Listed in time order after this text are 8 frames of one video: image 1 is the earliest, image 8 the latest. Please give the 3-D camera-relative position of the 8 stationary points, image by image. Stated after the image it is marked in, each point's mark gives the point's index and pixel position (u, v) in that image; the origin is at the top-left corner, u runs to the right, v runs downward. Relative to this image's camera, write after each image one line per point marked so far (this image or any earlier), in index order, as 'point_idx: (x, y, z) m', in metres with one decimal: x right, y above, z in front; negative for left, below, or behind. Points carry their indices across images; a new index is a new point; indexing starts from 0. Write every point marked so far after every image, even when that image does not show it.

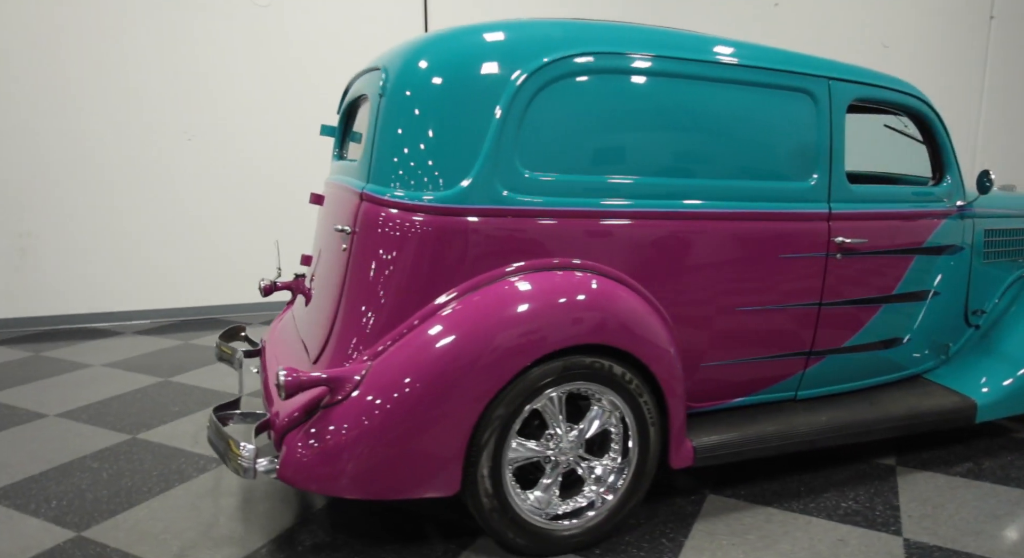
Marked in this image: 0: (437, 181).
0: (-0.2, +0.3, +1.8) m
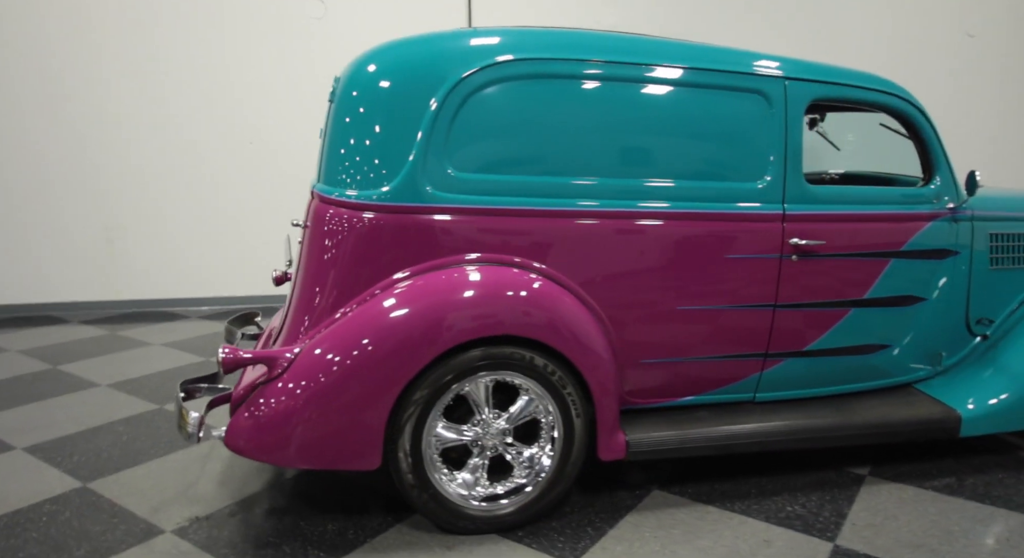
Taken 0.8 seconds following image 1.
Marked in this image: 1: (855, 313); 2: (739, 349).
0: (-0.4, +0.3, +1.9) m
1: (+1.2, -0.1, +2.3) m
2: (+0.8, -0.2, +2.2) m
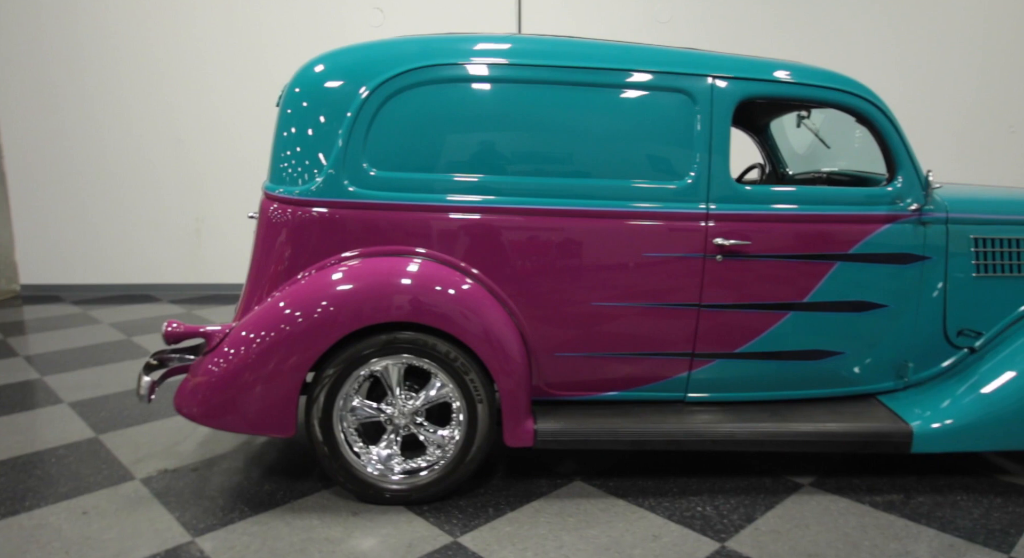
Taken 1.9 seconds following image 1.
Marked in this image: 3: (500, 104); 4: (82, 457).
0: (-0.7, +0.3, +2.1) m
1: (+1.0, -0.1, +2.2) m
2: (+0.5, -0.2, +2.2) m
3: (0.0, +0.6, +2.1) m
4: (-1.6, -0.7, +2.5) m
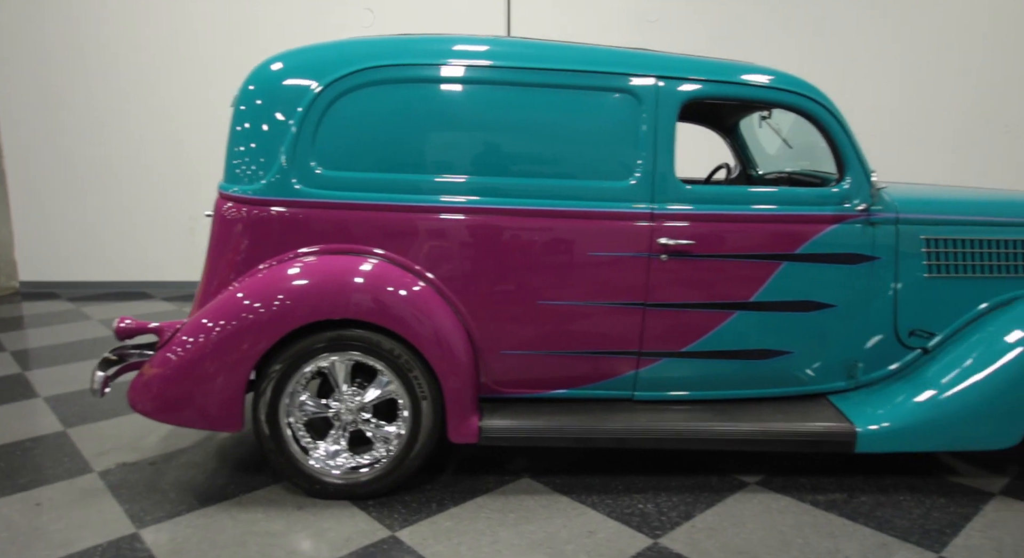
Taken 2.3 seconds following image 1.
0: (-0.9, +0.3, +2.2) m
1: (+0.8, -0.1, +2.2) m
2: (+0.3, -0.2, +2.2) m
3: (-0.2, +0.6, +2.1) m
4: (-1.8, -0.7, +2.5) m
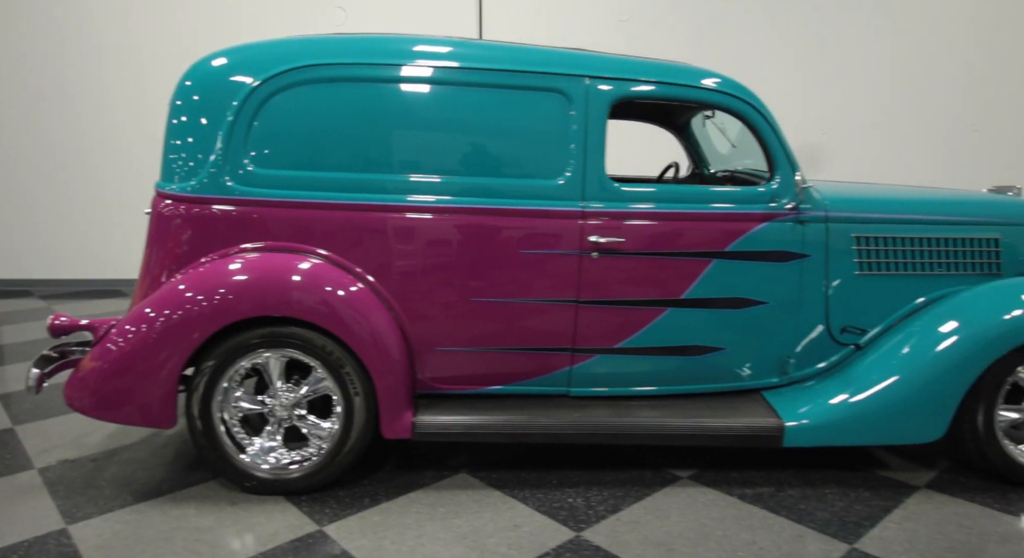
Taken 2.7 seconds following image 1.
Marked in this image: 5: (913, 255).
0: (-1.1, +0.3, +2.2) m
1: (+0.6, -0.1, +2.2) m
2: (+0.1, -0.2, +2.3) m
3: (-0.4, +0.6, +2.2) m
4: (-2.0, -0.6, +2.5) m
5: (+1.5, +0.1, +2.4) m
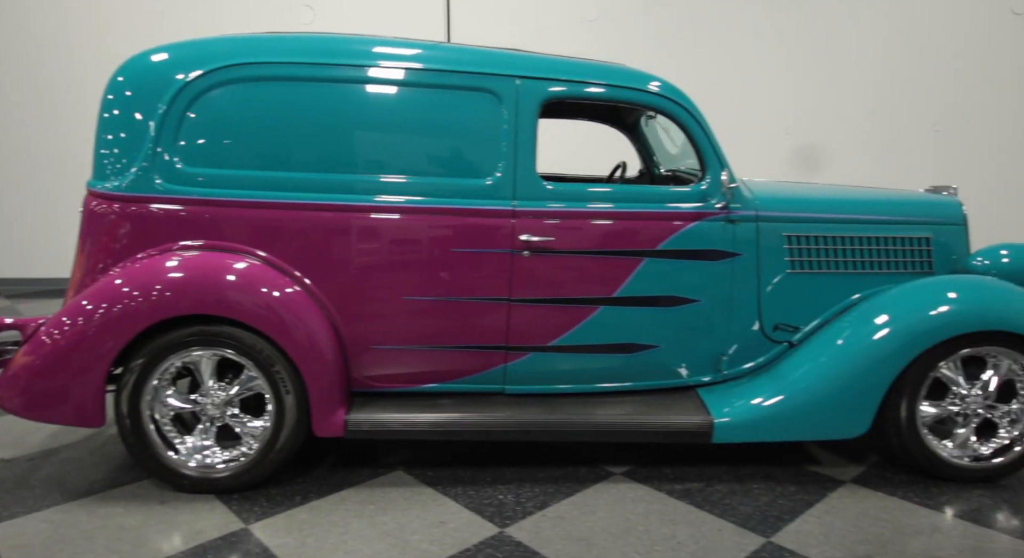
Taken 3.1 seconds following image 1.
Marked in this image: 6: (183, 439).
0: (-1.3, +0.4, +2.2) m
1: (+0.3, -0.1, +2.3) m
2: (-0.1, -0.2, +2.3) m
3: (-0.7, +0.6, +2.2) m
4: (-2.3, -0.6, +2.5) m
5: (+1.2, +0.1, +2.4) m
6: (-1.1, -0.5, +2.2) m
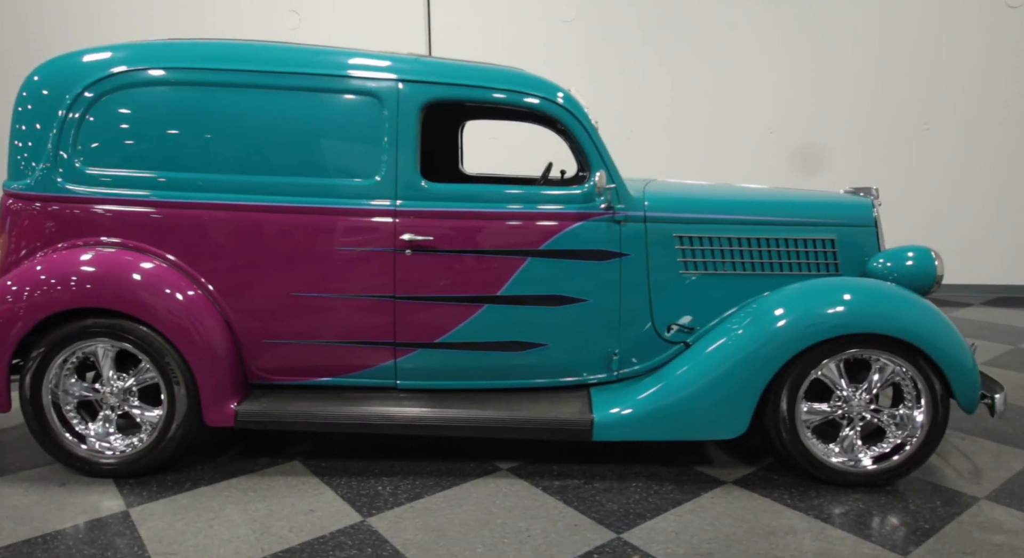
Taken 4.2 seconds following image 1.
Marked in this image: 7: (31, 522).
0: (-1.7, +0.4, +2.3) m
1: (-0.1, -0.1, +2.3) m
2: (-0.5, -0.2, +2.3) m
3: (-1.0, +0.6, +2.3) m
4: (-2.6, -0.6, +2.7) m
5: (+0.9, +0.1, +2.4) m
6: (-1.5, -0.5, +2.3) m
7: (-1.5, -0.7, +2.0) m
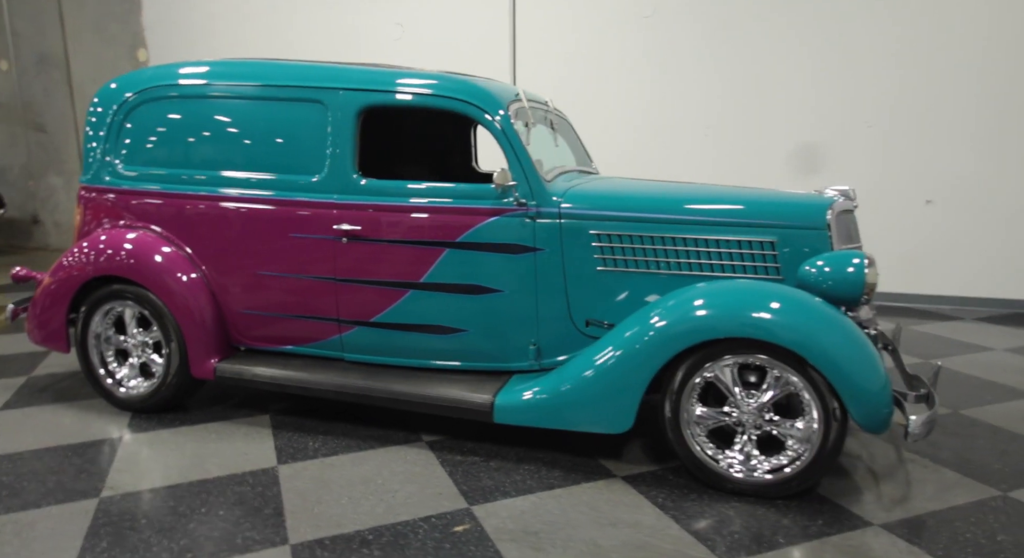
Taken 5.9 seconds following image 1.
0: (-1.9, +0.5, +3.0) m
1: (-0.4, -0.1, +2.6) m
2: (-0.8, -0.1, +2.7) m
3: (-1.3, +0.7, +2.8) m
4: (-2.8, -0.5, +3.6) m
5: (+0.6, +0.1, +2.4) m
6: (-1.8, -0.4, +2.9) m
7: (-1.8, -0.6, +2.6) m
